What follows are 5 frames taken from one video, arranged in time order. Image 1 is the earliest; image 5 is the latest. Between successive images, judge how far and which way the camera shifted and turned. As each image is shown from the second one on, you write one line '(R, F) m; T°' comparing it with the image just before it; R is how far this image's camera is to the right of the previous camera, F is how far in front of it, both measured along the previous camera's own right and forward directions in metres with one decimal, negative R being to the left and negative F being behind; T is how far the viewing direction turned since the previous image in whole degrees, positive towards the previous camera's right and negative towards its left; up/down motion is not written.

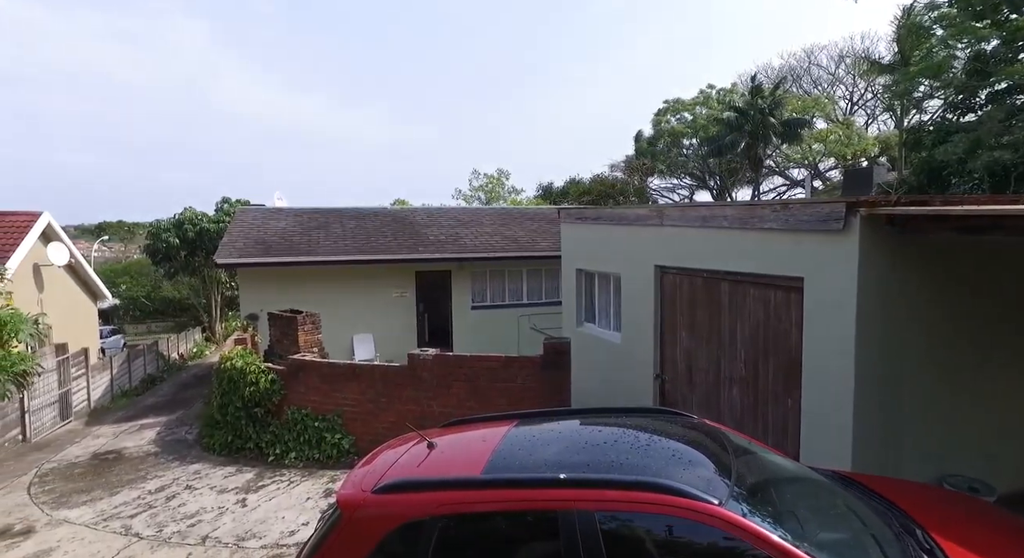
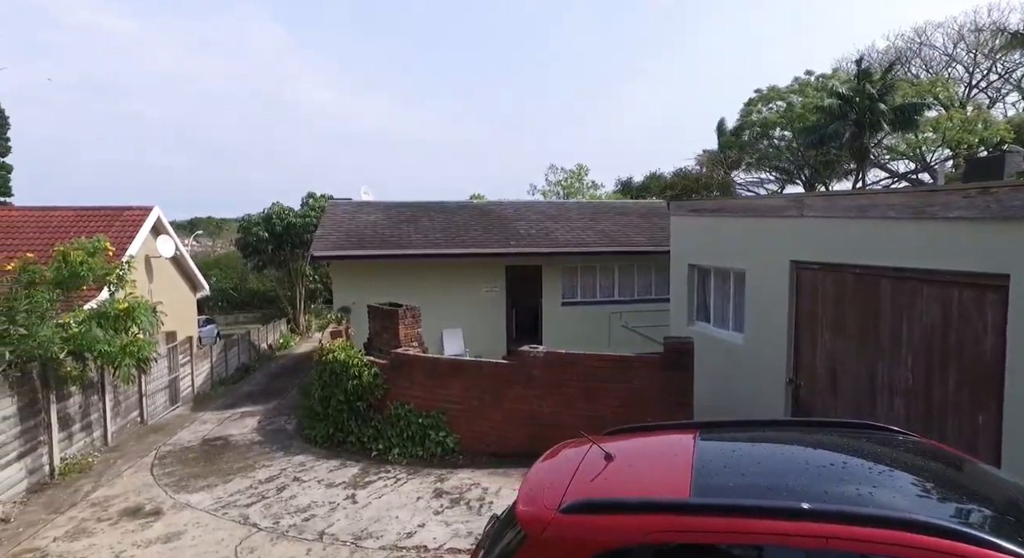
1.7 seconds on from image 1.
(-0.5, +0.3) m; -6°
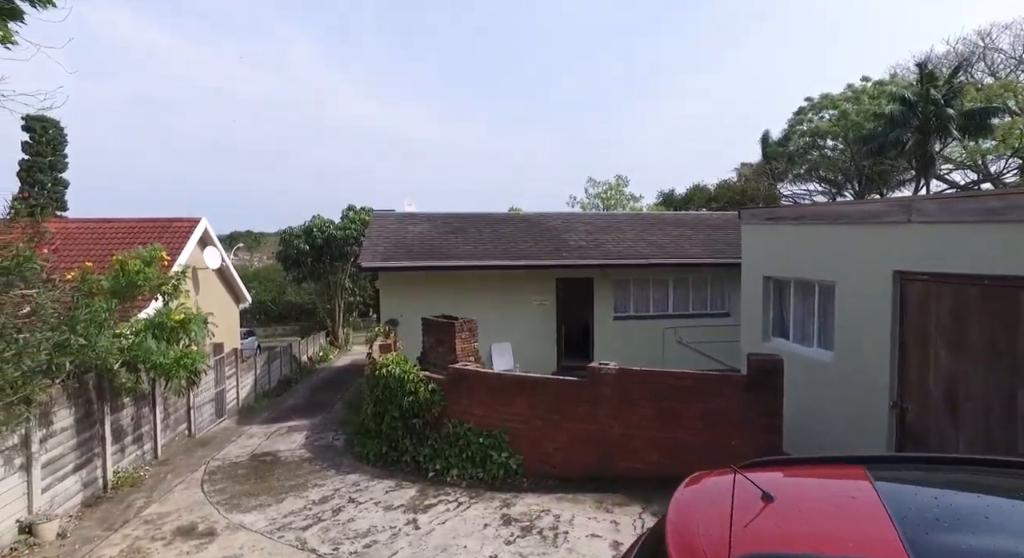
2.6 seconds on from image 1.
(-0.4, +0.4) m; -3°
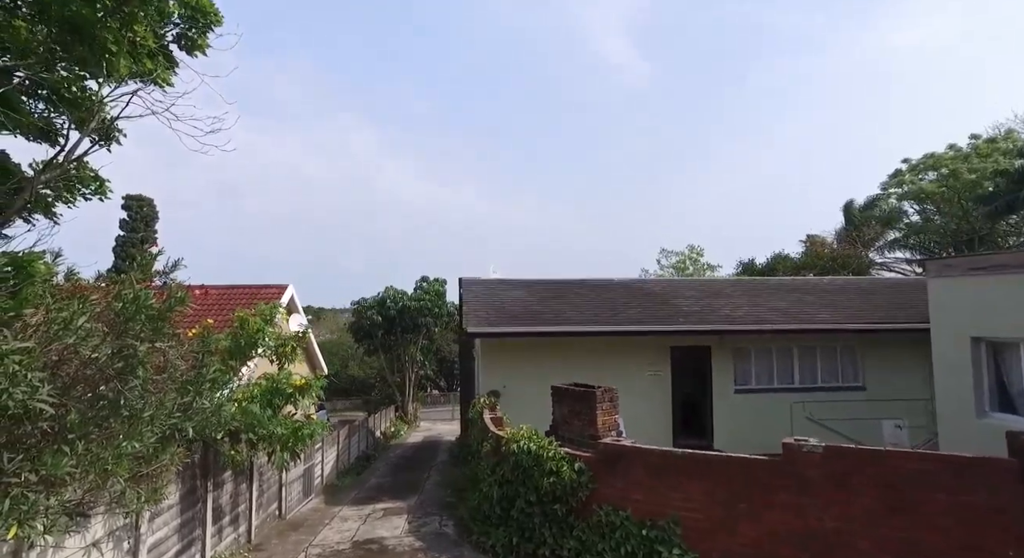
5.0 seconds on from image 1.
(-1.2, +1.0) m; -4°
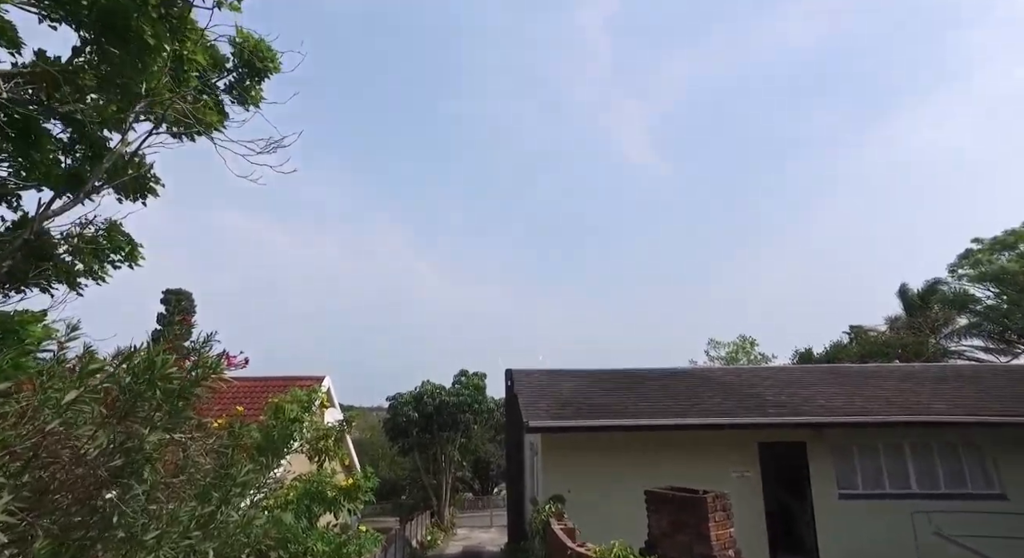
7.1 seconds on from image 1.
(-0.6, +1.3) m; -2°
